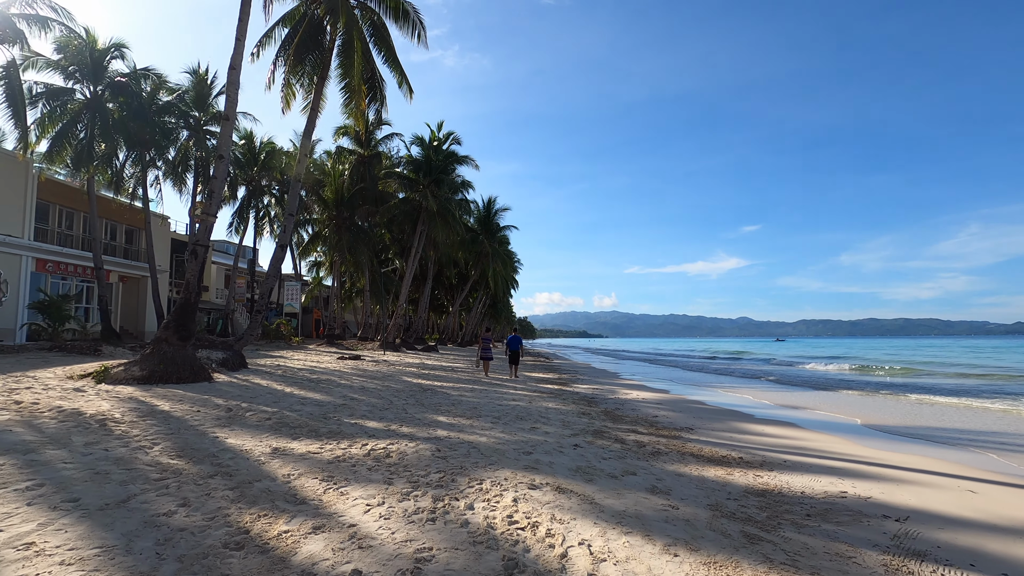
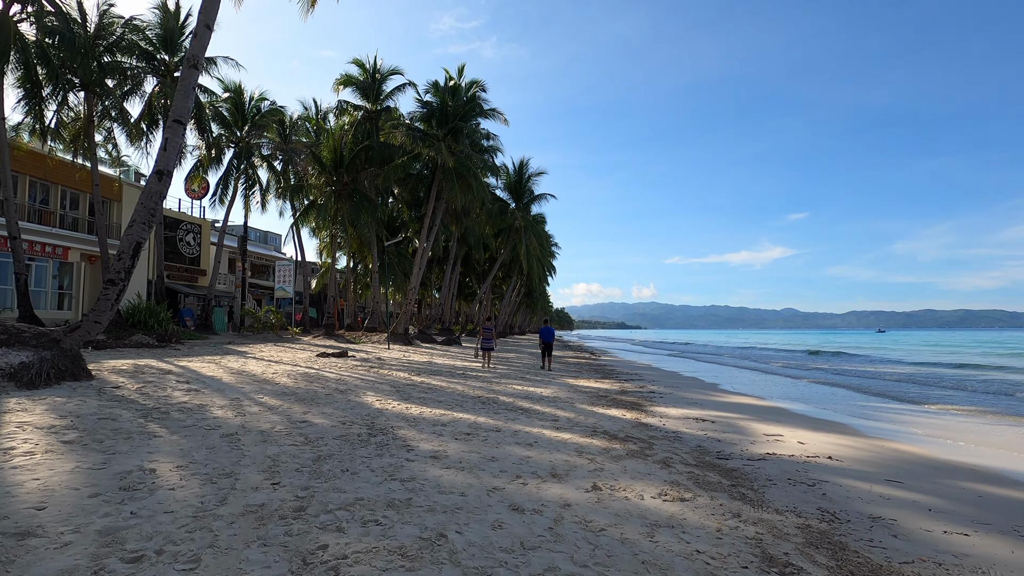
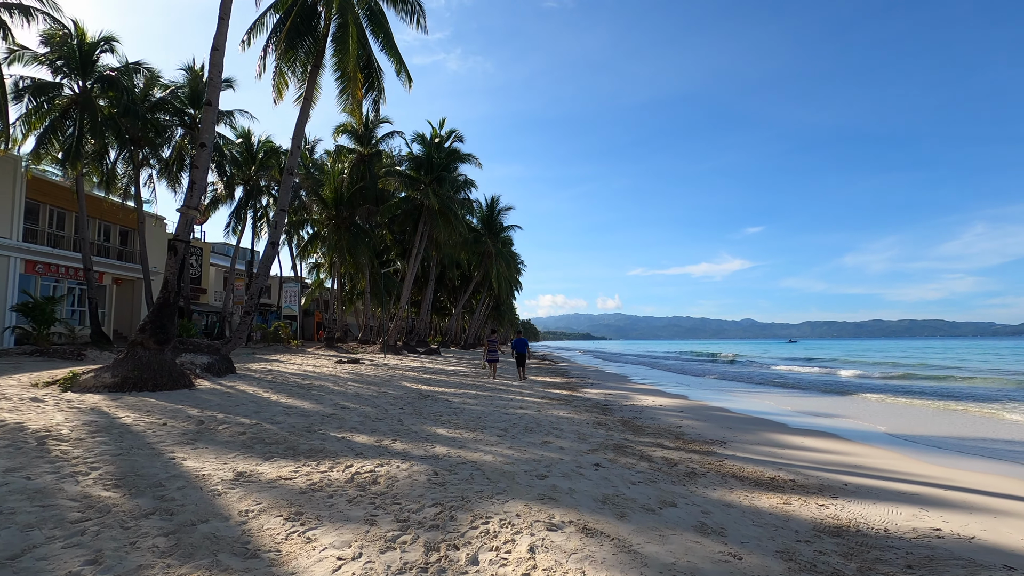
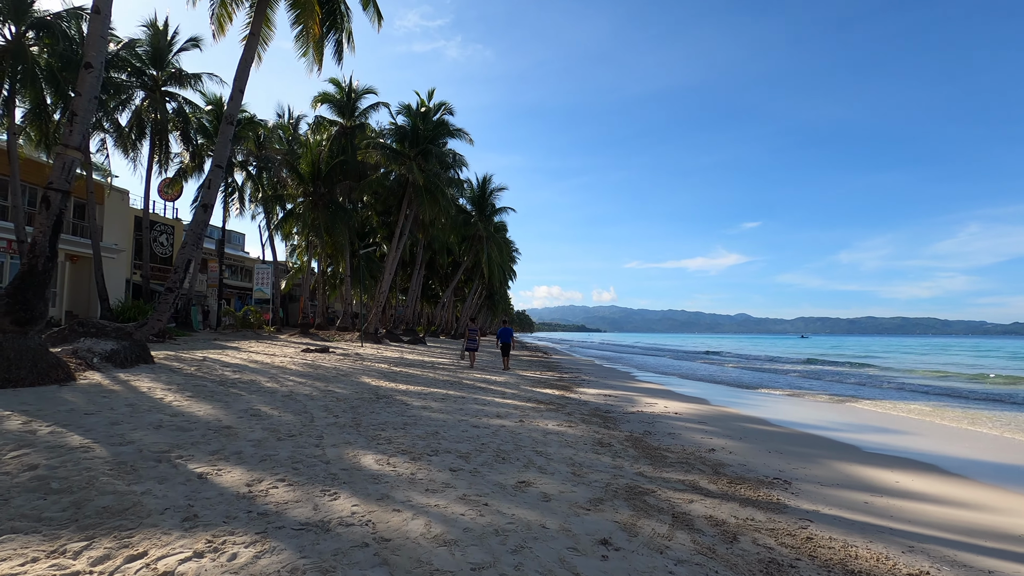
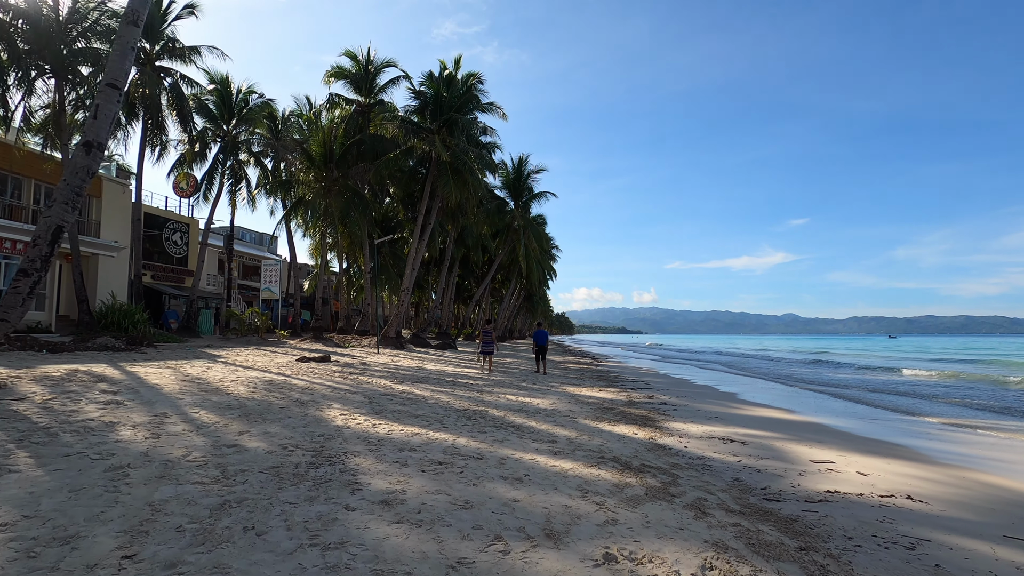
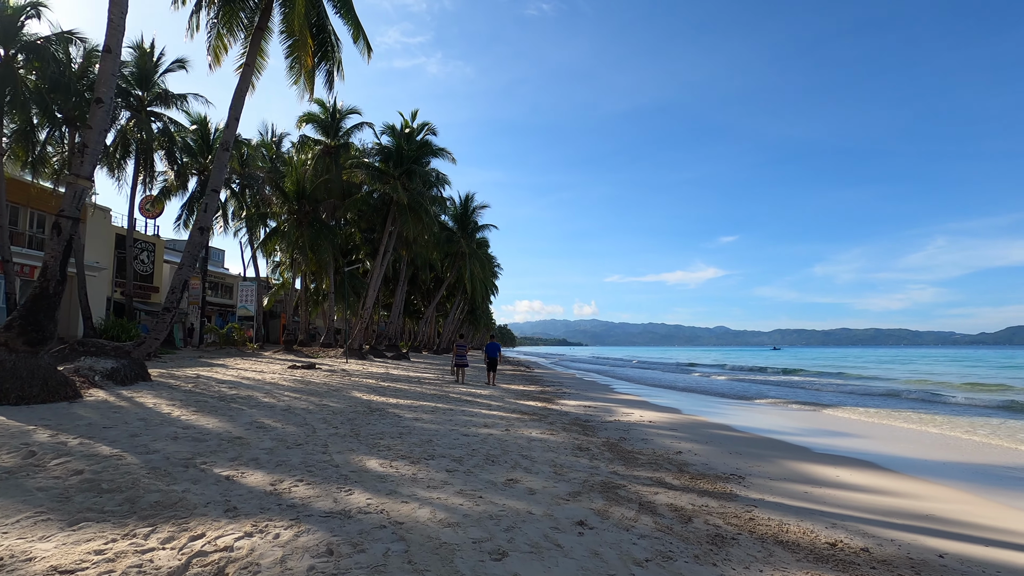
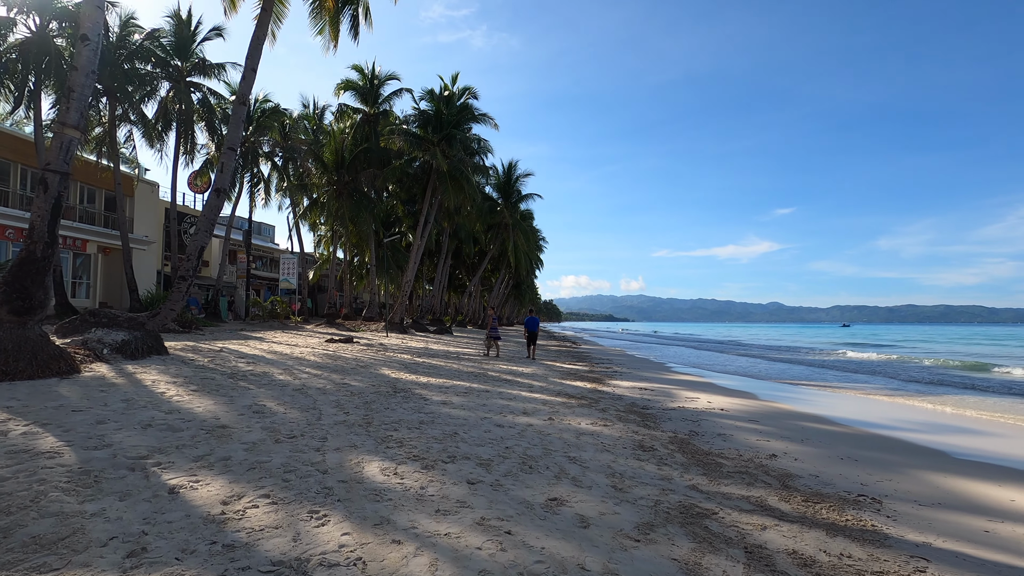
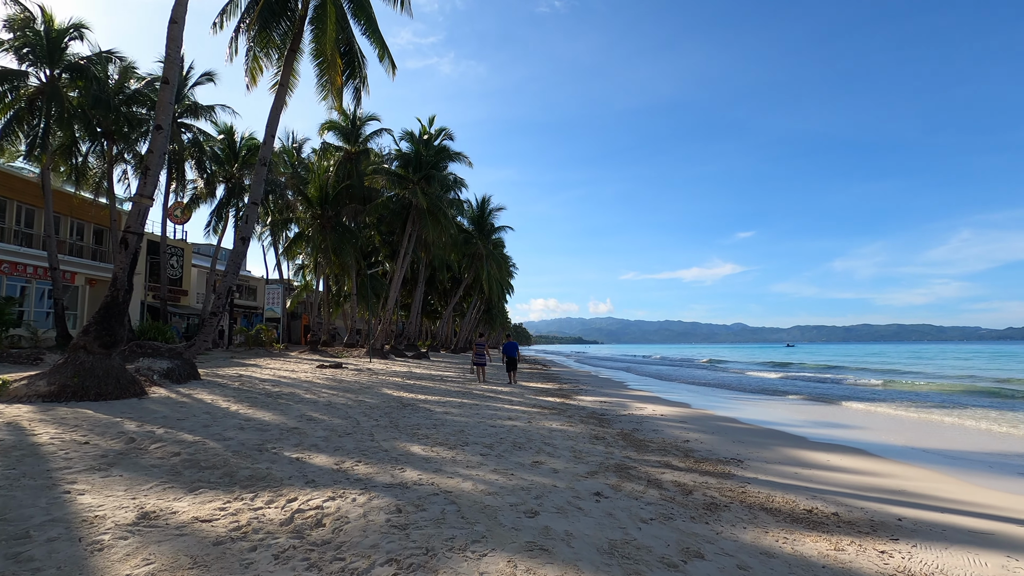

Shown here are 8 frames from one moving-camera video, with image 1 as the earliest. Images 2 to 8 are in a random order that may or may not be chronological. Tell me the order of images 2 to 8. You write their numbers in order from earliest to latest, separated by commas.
3, 8, 6, 4, 7, 2, 5
